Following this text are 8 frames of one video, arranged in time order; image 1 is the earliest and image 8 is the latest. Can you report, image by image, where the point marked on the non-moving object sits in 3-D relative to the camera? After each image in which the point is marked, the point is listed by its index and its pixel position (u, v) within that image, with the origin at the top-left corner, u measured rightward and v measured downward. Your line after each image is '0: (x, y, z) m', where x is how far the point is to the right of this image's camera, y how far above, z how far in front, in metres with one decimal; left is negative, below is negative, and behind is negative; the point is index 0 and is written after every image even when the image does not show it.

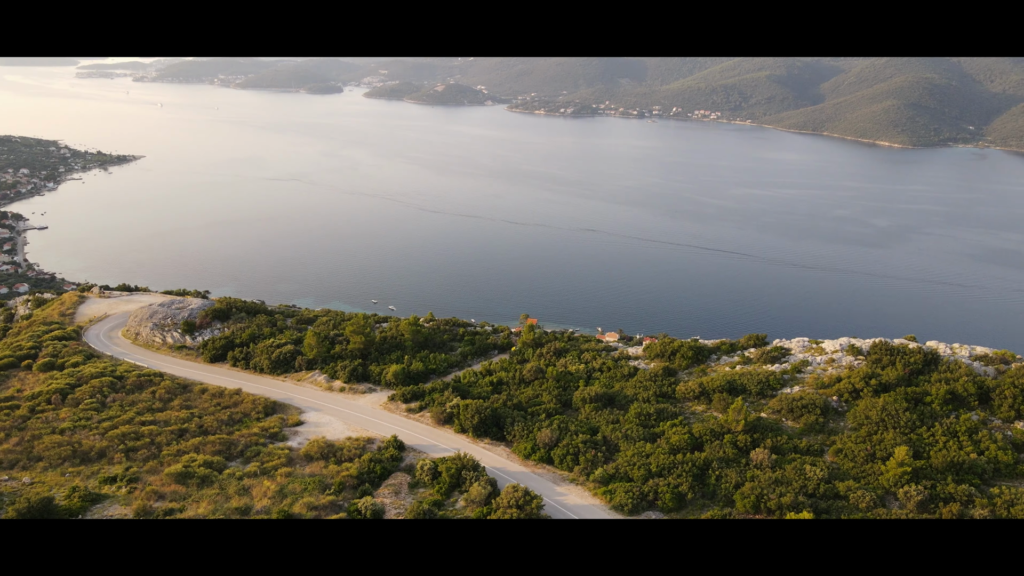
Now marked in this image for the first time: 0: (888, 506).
0: (+9.7, -5.6, +18.9) m
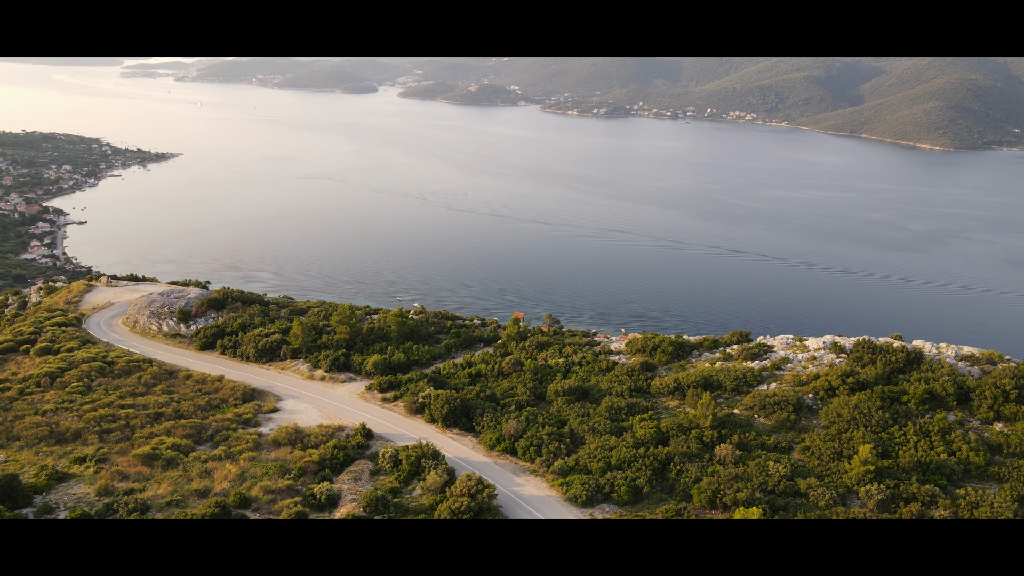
0: (+8.4, -5.4, +18.4) m
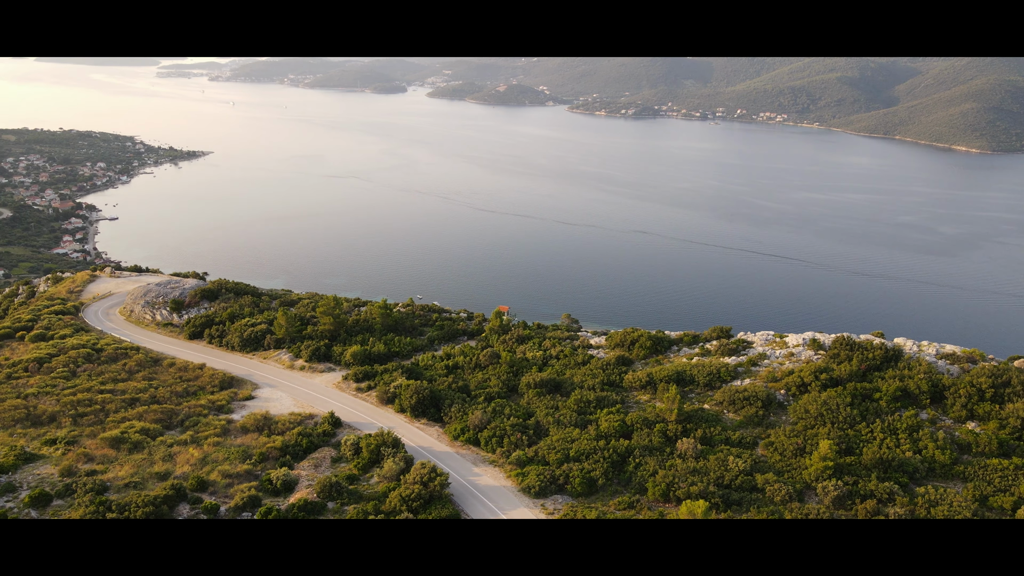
0: (+7.2, -5.2, +18.0) m
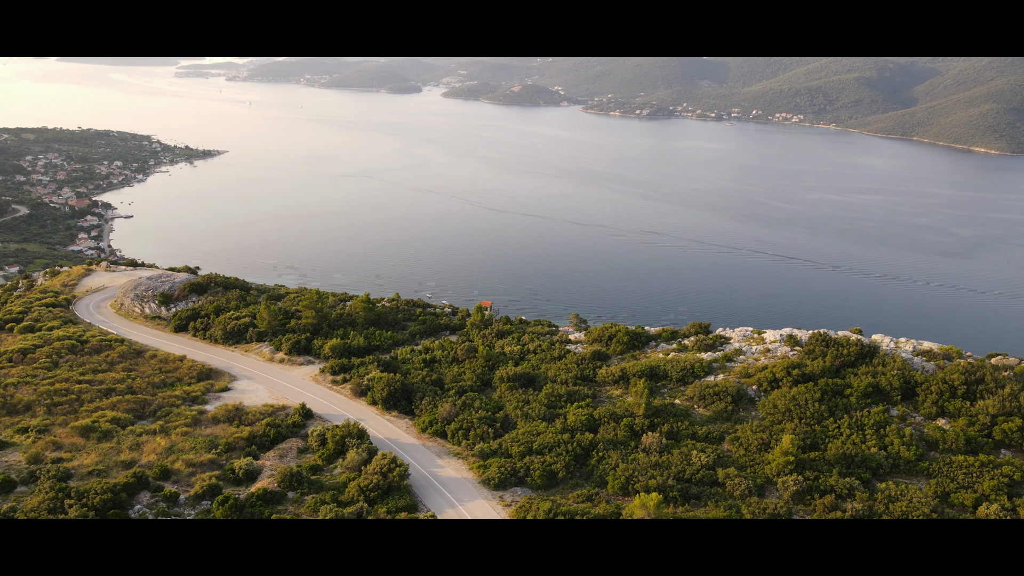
0: (+6.2, -5.0, +17.9) m
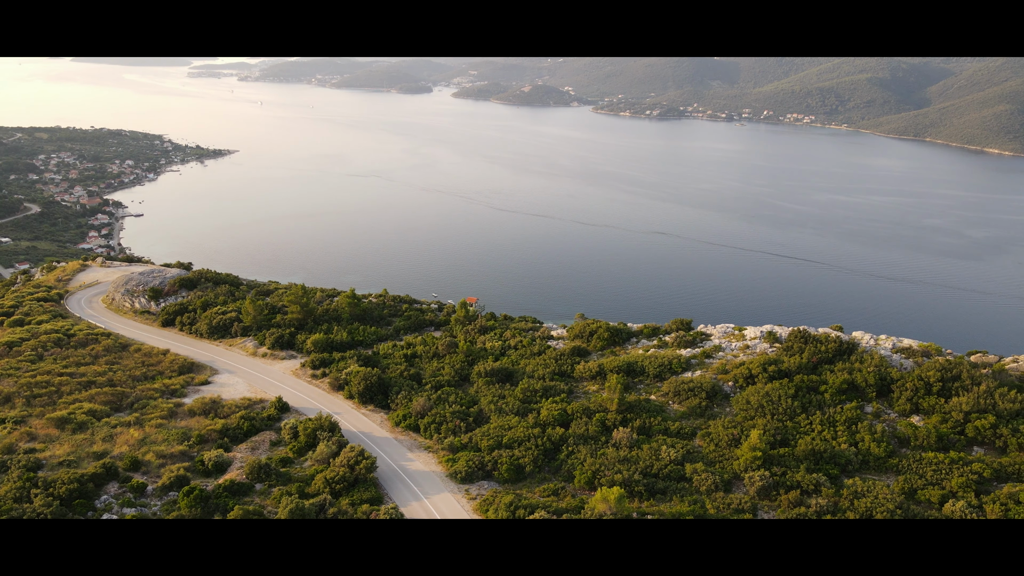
0: (+5.3, -4.9, +17.7) m
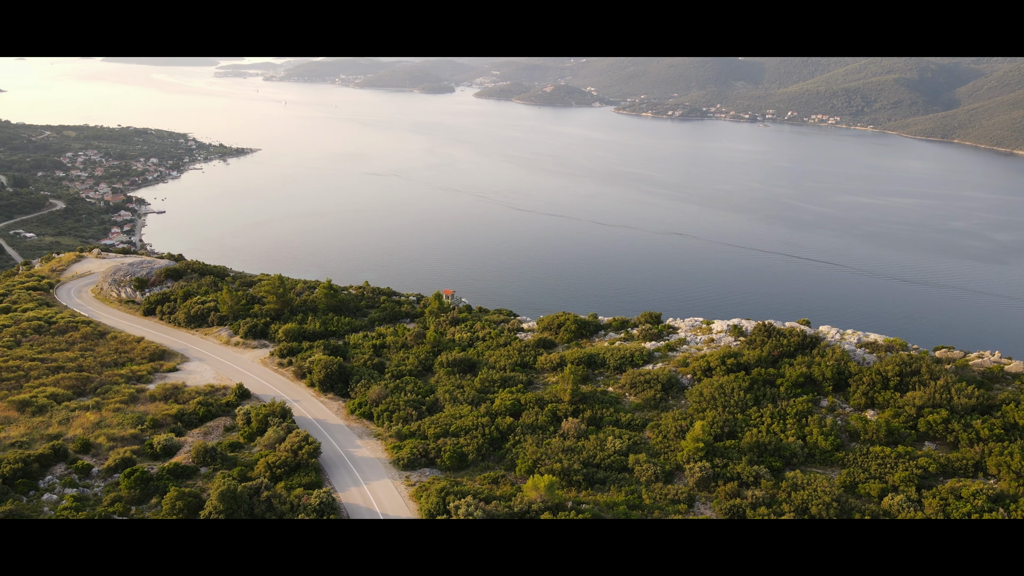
0: (+3.8, -4.6, +17.5) m
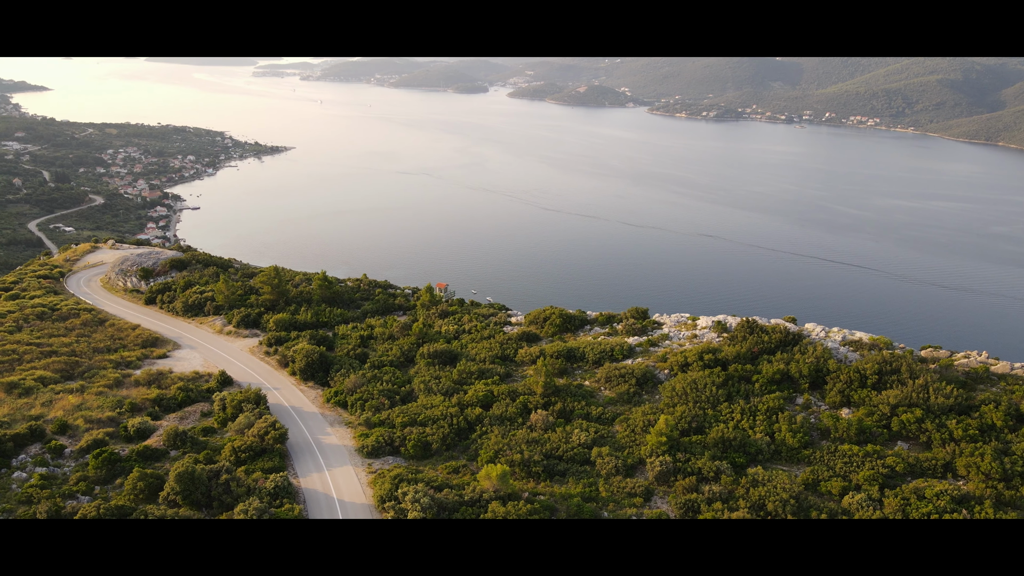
0: (+2.8, -4.4, +17.3) m
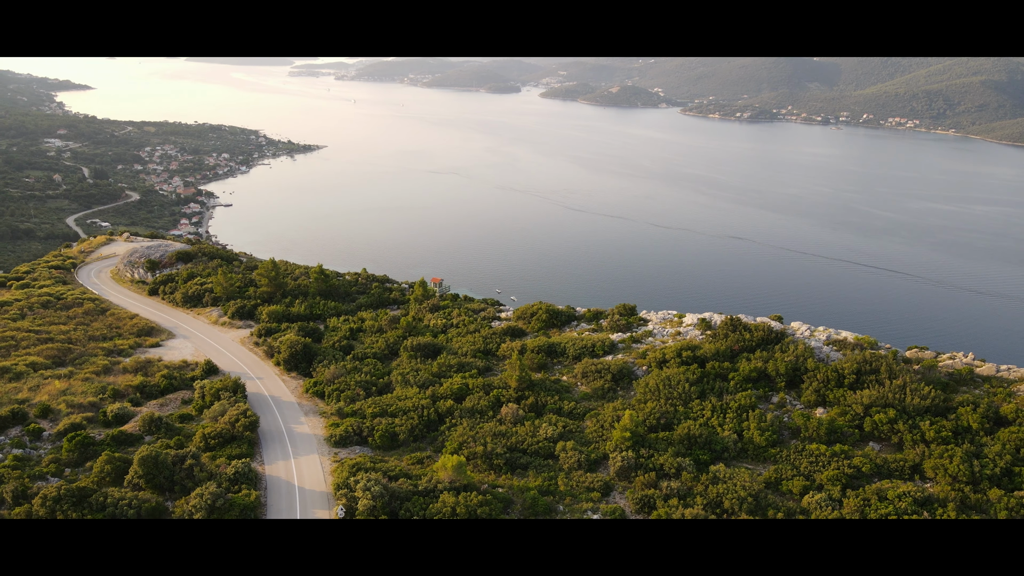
0: (+1.9, -4.3, +17.1) m
